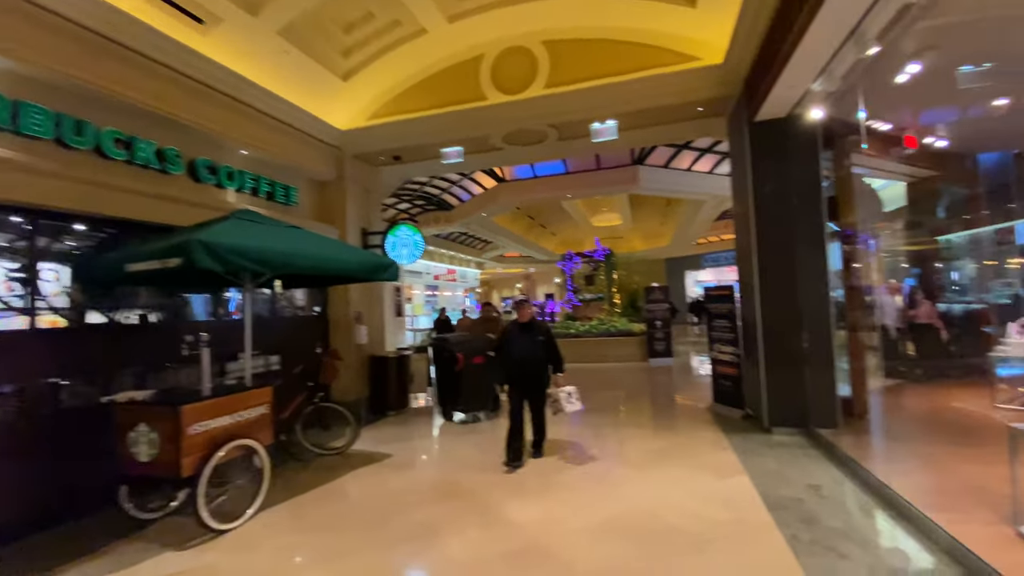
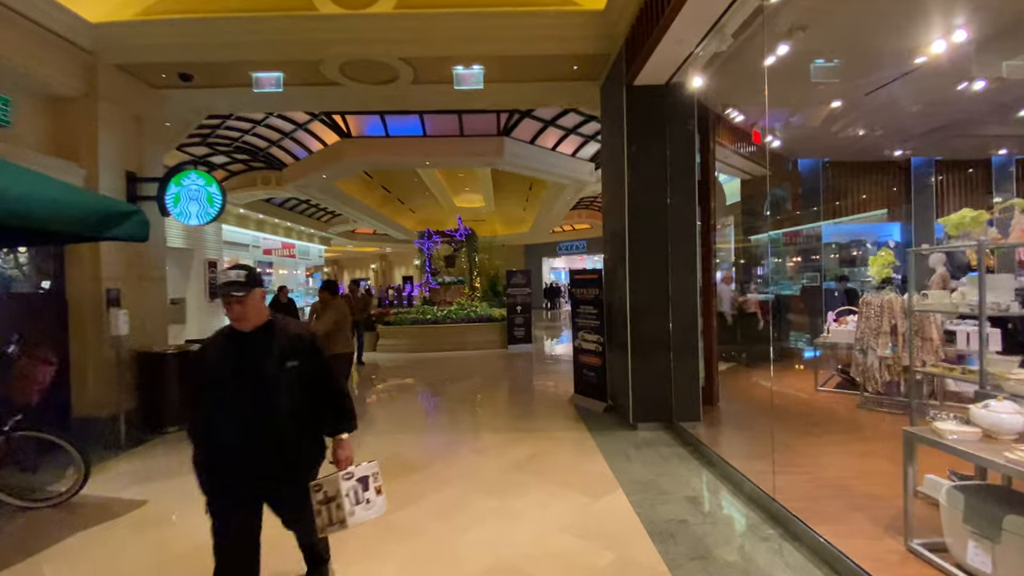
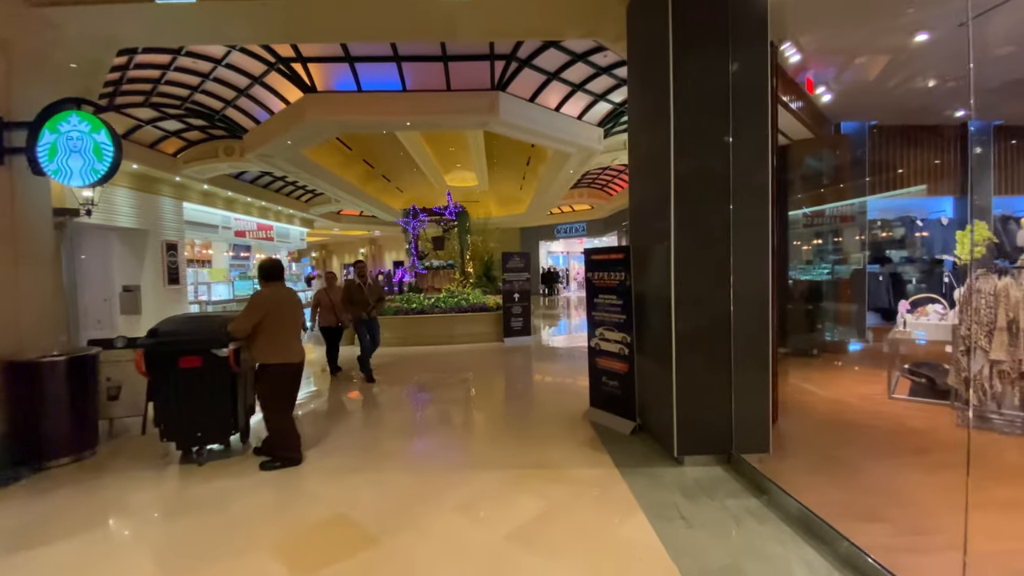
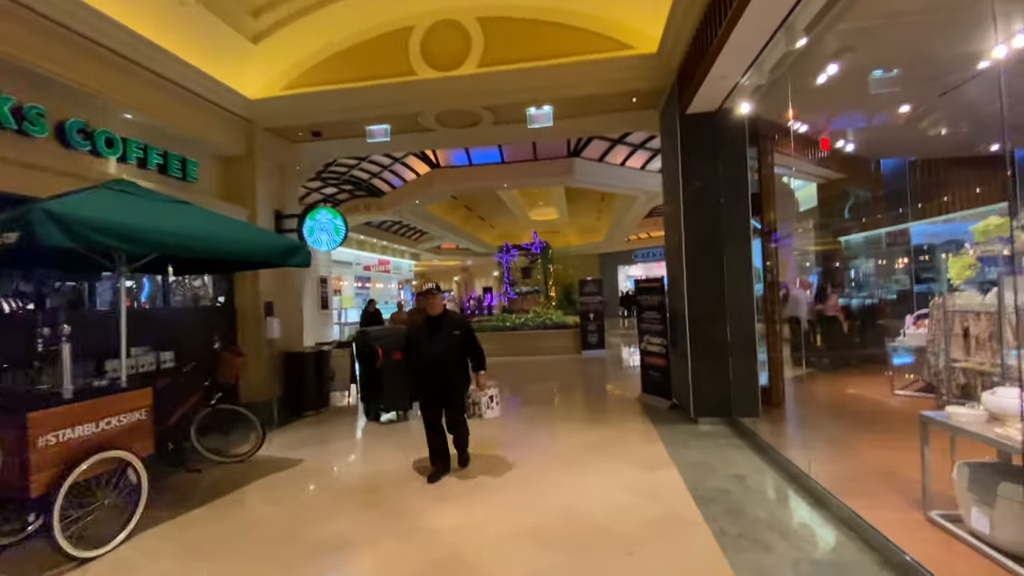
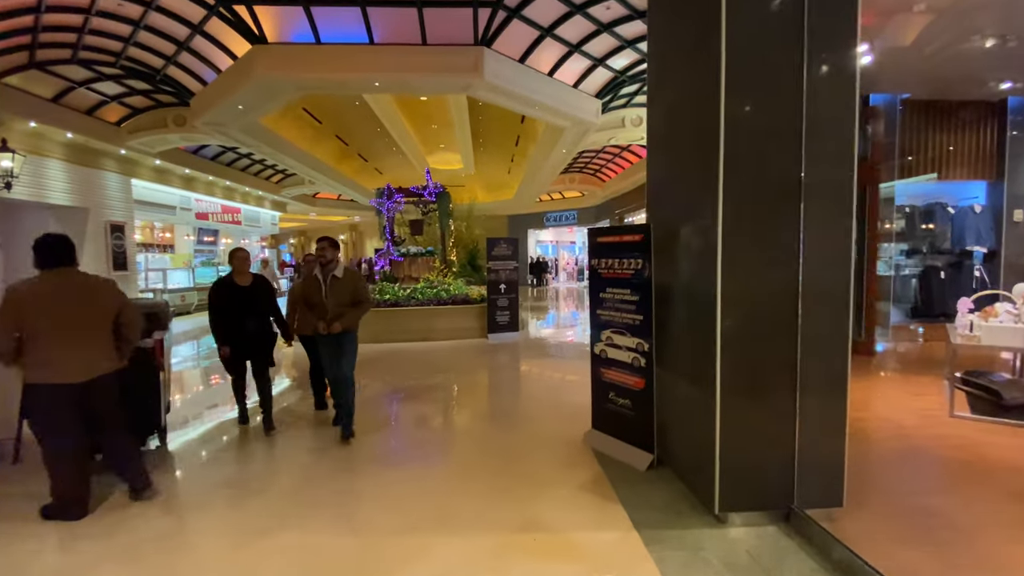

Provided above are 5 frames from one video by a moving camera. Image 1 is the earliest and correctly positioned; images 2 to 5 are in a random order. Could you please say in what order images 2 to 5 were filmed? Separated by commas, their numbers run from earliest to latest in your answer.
4, 2, 3, 5
